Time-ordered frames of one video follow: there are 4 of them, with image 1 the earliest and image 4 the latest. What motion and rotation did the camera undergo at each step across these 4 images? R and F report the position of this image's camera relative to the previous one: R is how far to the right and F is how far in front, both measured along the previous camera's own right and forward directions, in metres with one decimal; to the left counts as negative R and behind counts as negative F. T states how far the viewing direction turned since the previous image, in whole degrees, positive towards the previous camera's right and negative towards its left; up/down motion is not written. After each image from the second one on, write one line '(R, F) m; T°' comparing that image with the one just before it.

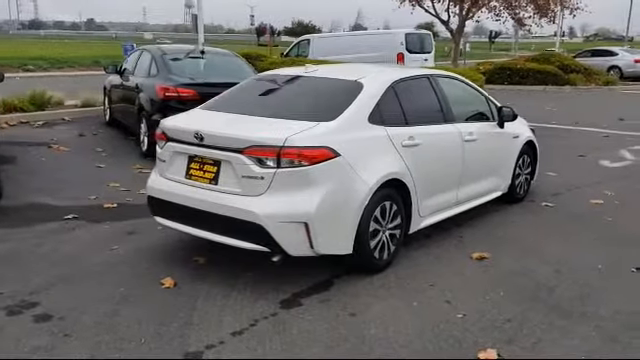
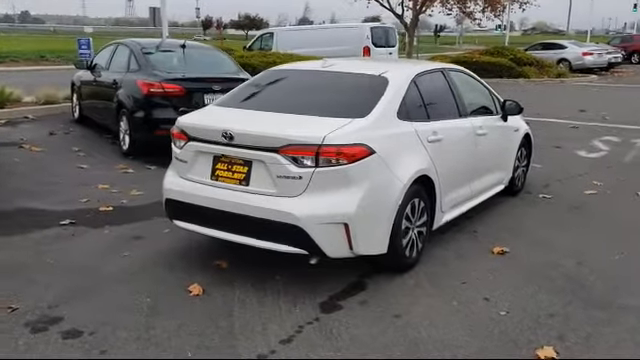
(-0.6, +0.2) m; +5°
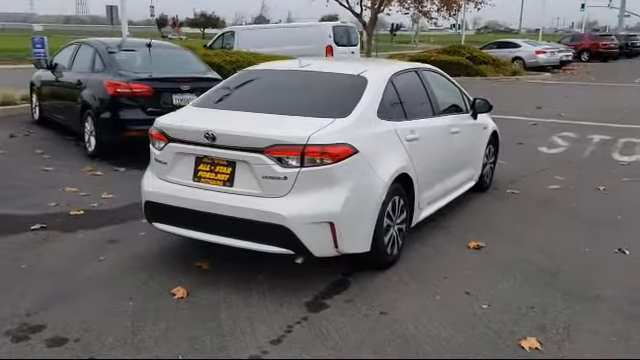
(-0.2, 0.0) m; +4°
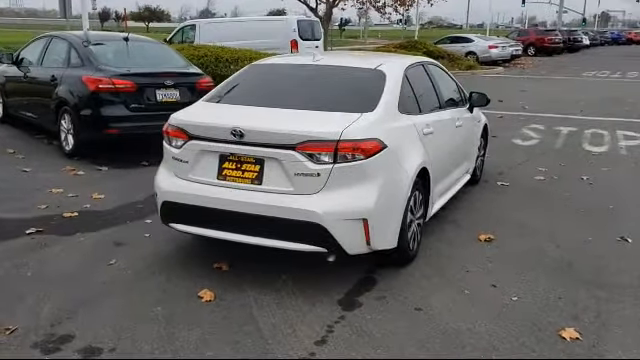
(-0.5, +0.1) m; +5°
